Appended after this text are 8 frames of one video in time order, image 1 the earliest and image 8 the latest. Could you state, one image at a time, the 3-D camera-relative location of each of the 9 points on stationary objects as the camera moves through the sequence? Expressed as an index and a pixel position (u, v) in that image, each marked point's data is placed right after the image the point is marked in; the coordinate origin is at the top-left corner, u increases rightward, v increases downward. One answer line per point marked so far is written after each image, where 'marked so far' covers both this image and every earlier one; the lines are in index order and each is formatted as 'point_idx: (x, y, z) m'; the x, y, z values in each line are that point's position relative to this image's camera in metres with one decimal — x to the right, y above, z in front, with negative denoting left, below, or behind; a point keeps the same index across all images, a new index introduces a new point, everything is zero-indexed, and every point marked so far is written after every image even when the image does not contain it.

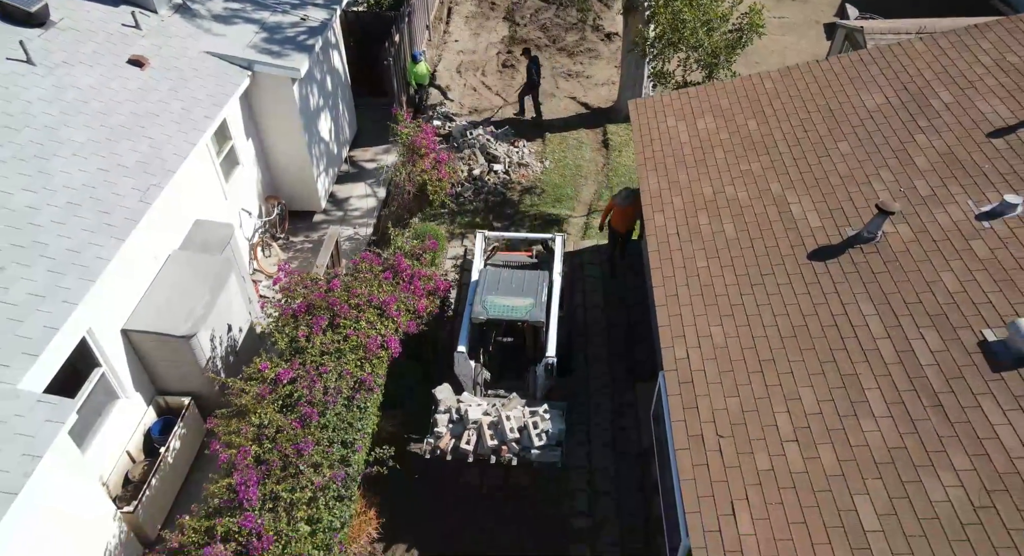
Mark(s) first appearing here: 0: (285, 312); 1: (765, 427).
0: (-3.5, -0.5, +12.5) m
1: (+2.8, -1.7, +9.0) m
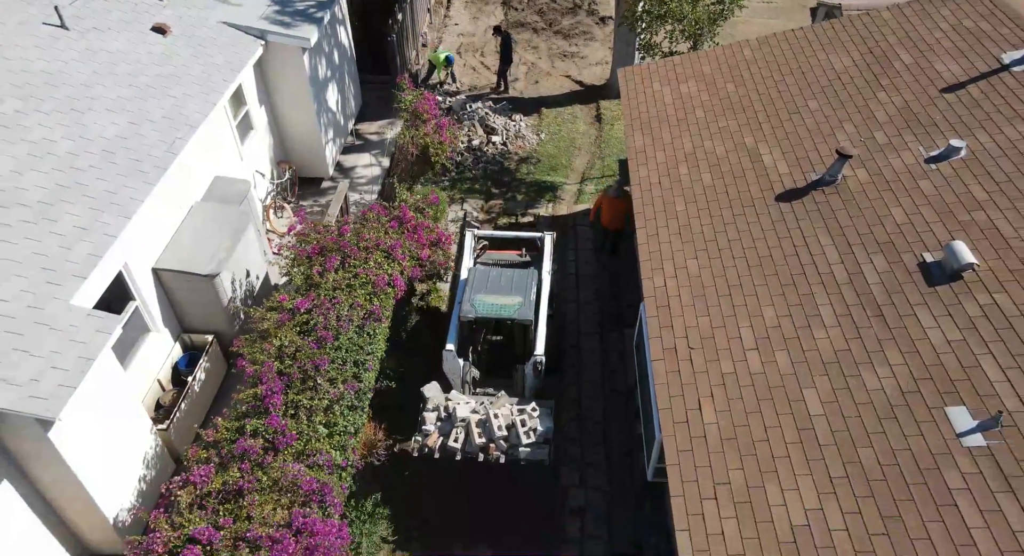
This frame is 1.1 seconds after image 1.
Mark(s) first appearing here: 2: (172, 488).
0: (-3.5, +0.4, +13.7) m
1: (+2.7, -0.8, +10.3) m
2: (-4.0, -2.4, +9.8) m
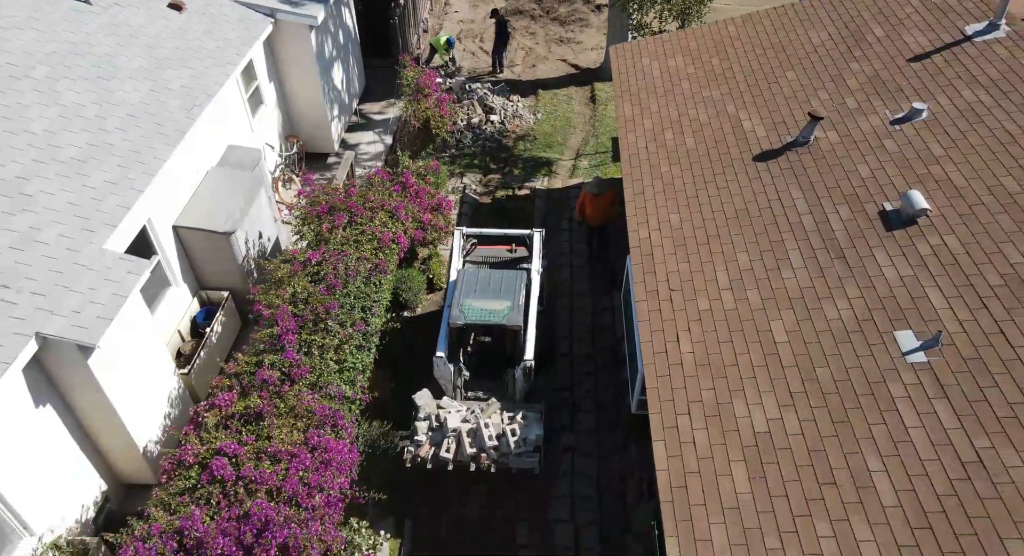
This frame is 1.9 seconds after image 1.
0: (-3.6, +1.2, +14.7) m
1: (+2.7, -0.1, +11.2) m
2: (-4.0, -1.7, +10.8) m
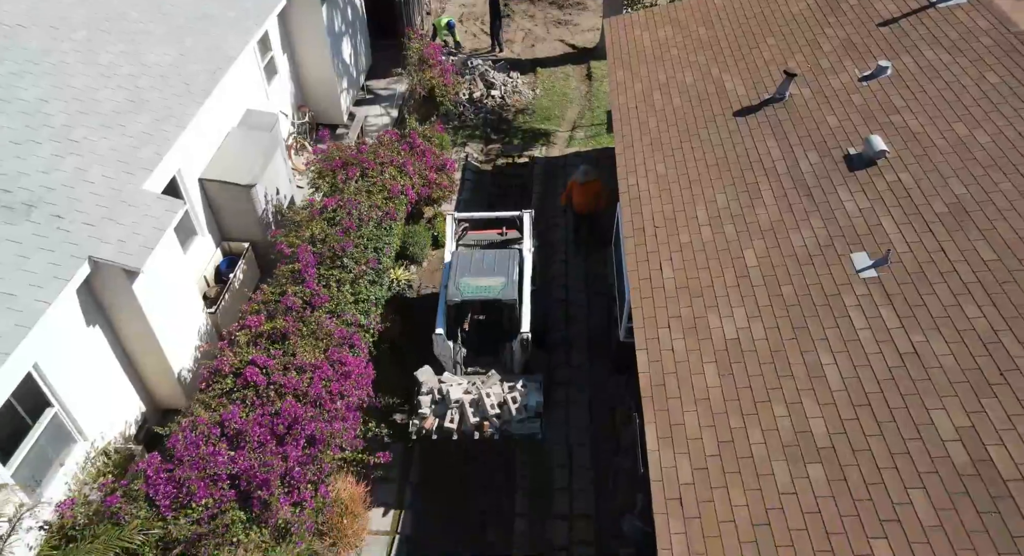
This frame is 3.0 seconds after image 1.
0: (-3.6, +2.1, +15.9) m
1: (+2.7, +0.9, +12.5) m
2: (-4.1, -0.8, +12.0) m
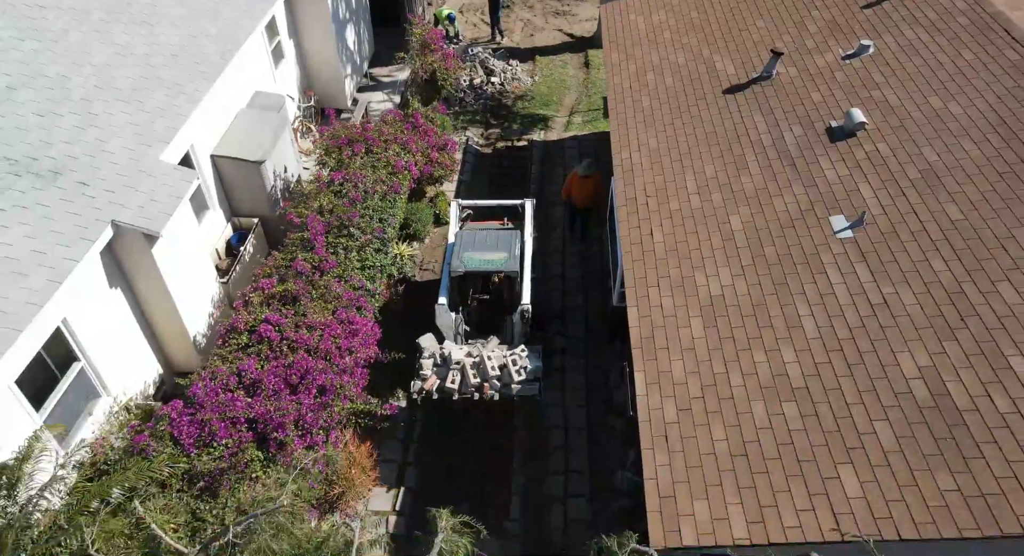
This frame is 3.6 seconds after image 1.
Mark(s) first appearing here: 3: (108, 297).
0: (-3.6, +2.7, +16.5) m
1: (+2.7, +1.4, +13.1) m
2: (-4.1, -0.2, +12.7) m
3: (-6.0, -0.3, +12.2) m
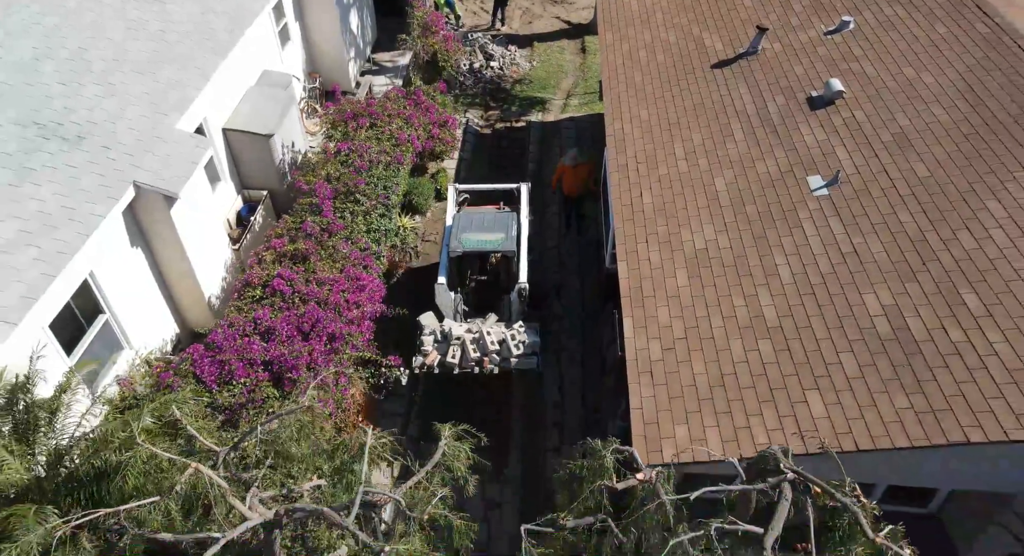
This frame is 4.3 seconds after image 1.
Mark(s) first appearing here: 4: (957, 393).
0: (-3.6, +3.4, +17.3) m
1: (+2.6, +2.1, +13.9) m
2: (-4.1, +0.4, +13.4) m
3: (-6.0, +0.4, +13.0) m
4: (+4.5, -1.2, +8.4) m
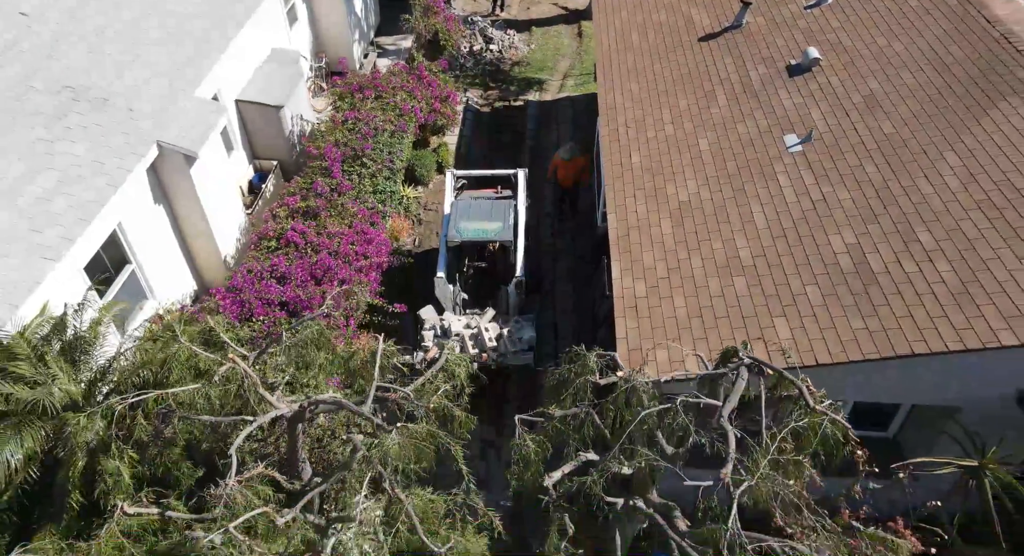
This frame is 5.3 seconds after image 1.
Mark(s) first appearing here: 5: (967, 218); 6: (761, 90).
0: (-3.7, +4.1, +18.2) m
1: (+2.6, +2.8, +14.8) m
2: (-4.2, +1.2, +14.4) m
3: (-6.1, +1.1, +13.9) m
4: (+4.5, -0.4, +9.3) m
5: (+5.6, +0.7, +10.1) m
6: (+4.4, +3.4, +14.5) m
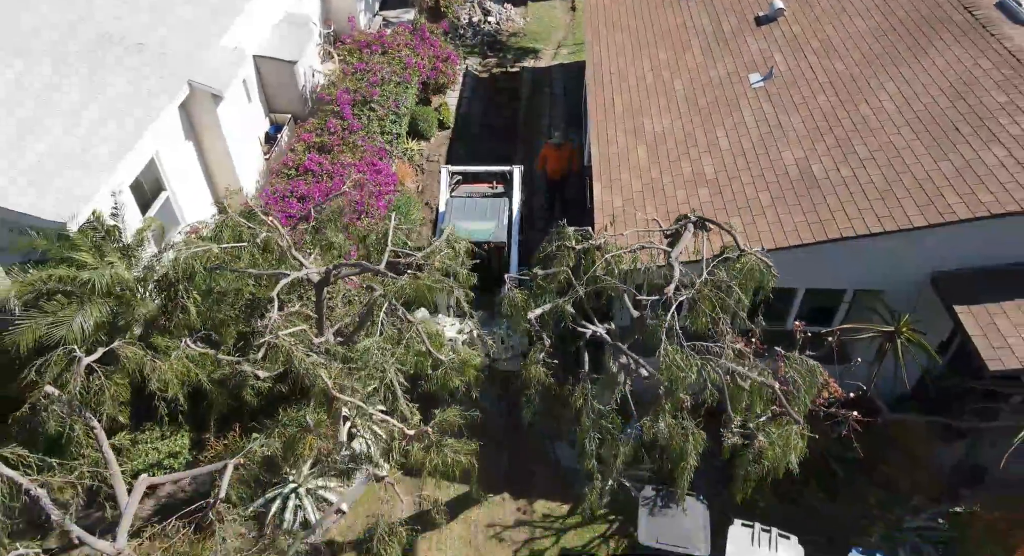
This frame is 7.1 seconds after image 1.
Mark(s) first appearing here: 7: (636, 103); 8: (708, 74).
0: (-3.8, +5.5, +19.7) m
1: (+2.5, +4.2, +16.4) m
2: (-4.3, +2.5, +15.9) m
3: (-6.2, +2.5, +15.5) m
4: (+4.4, +0.9, +10.9) m
5: (+5.5, +2.0, +11.7) m
6: (+4.3, +4.7, +16.0) m
7: (+2.3, +3.2, +15.3) m
8: (+3.6, +3.8, +15.3) m
